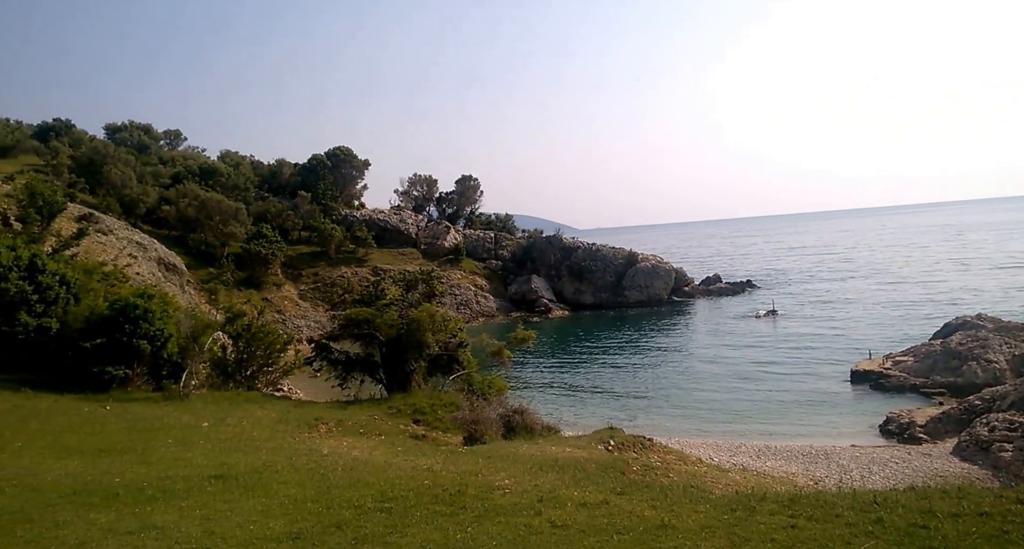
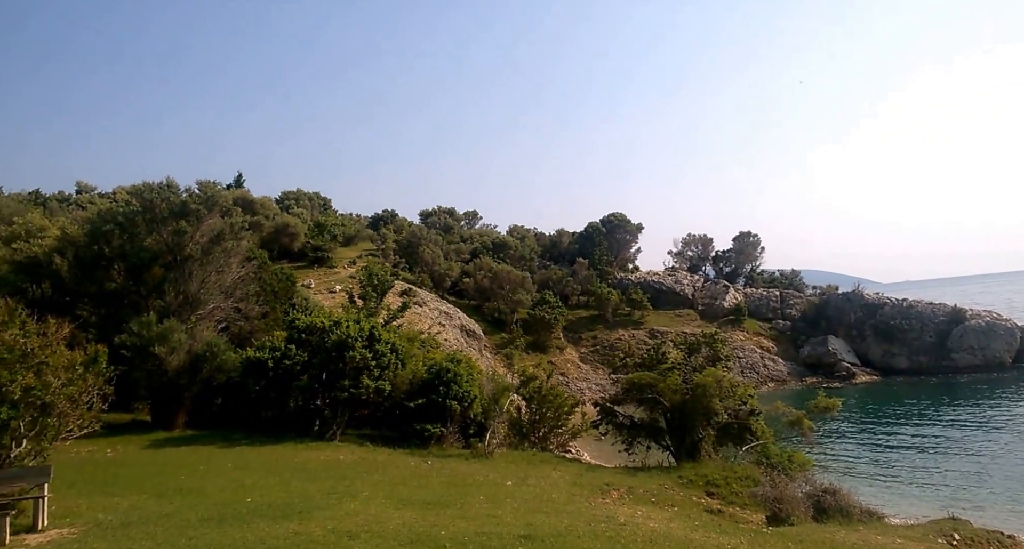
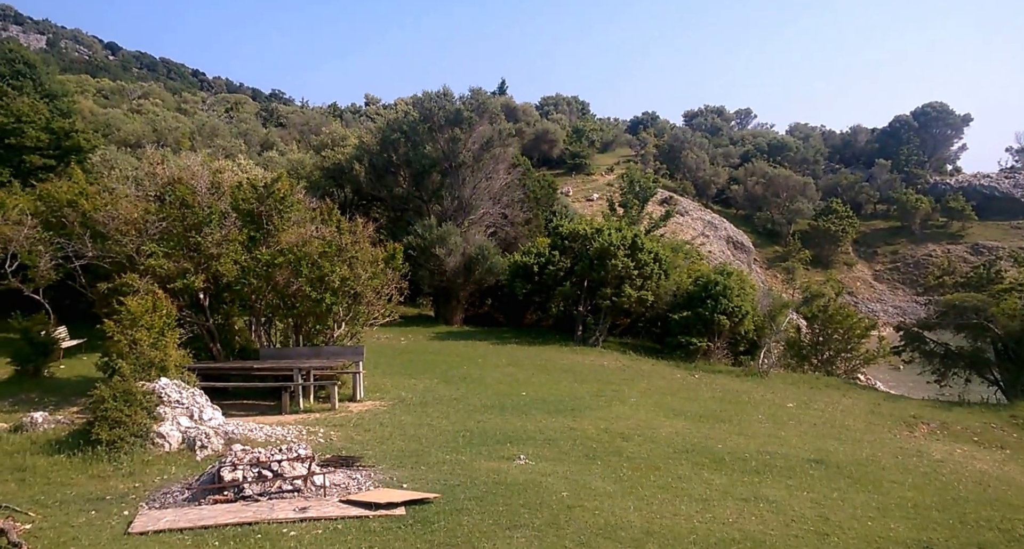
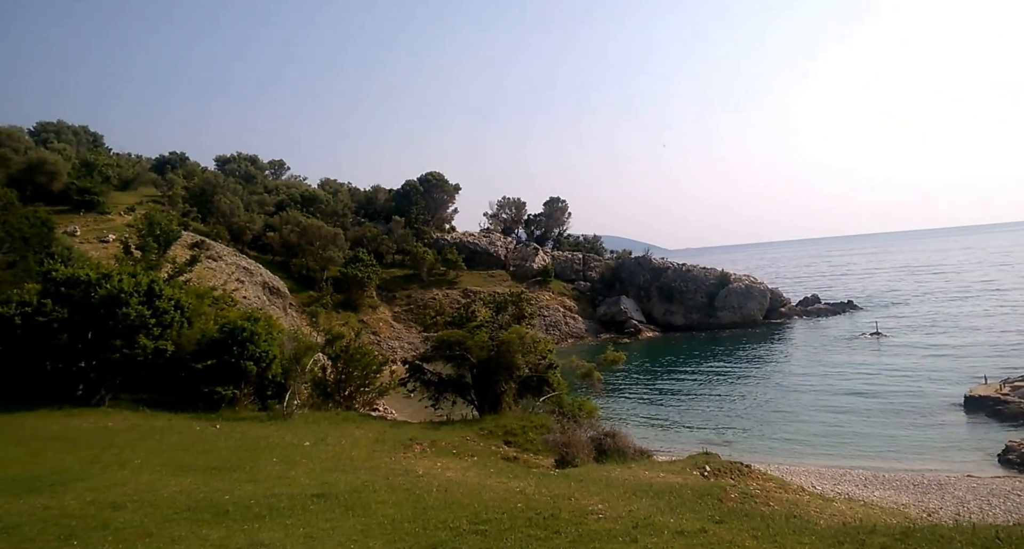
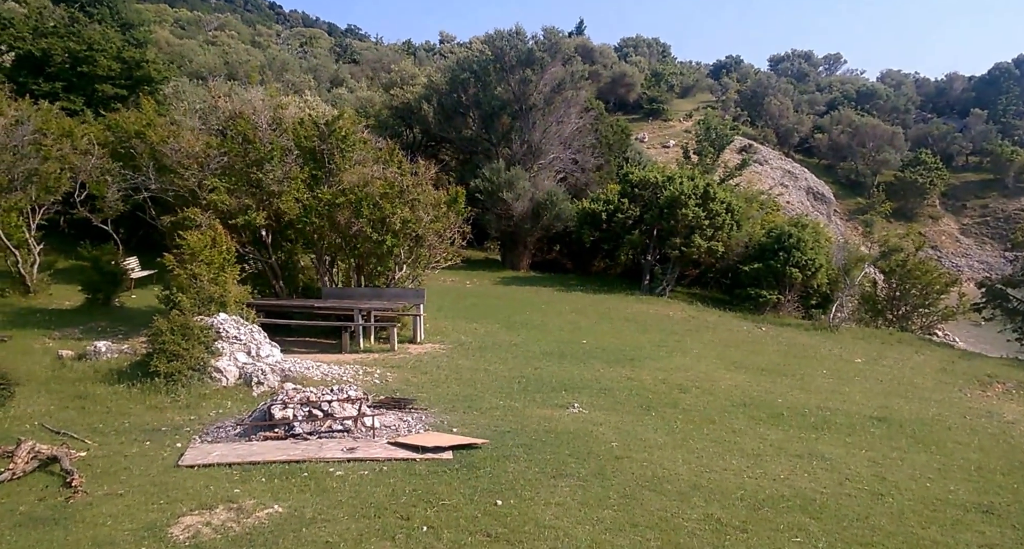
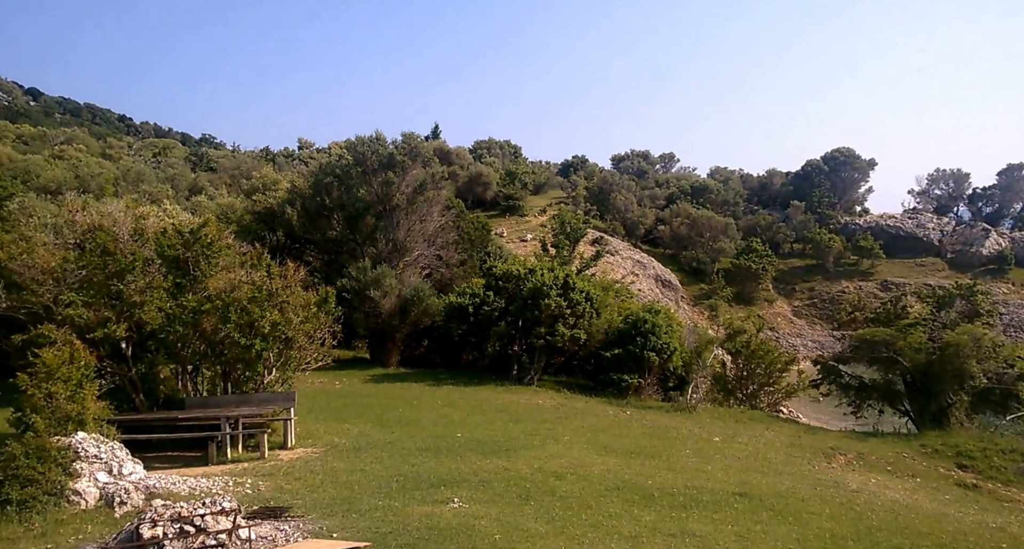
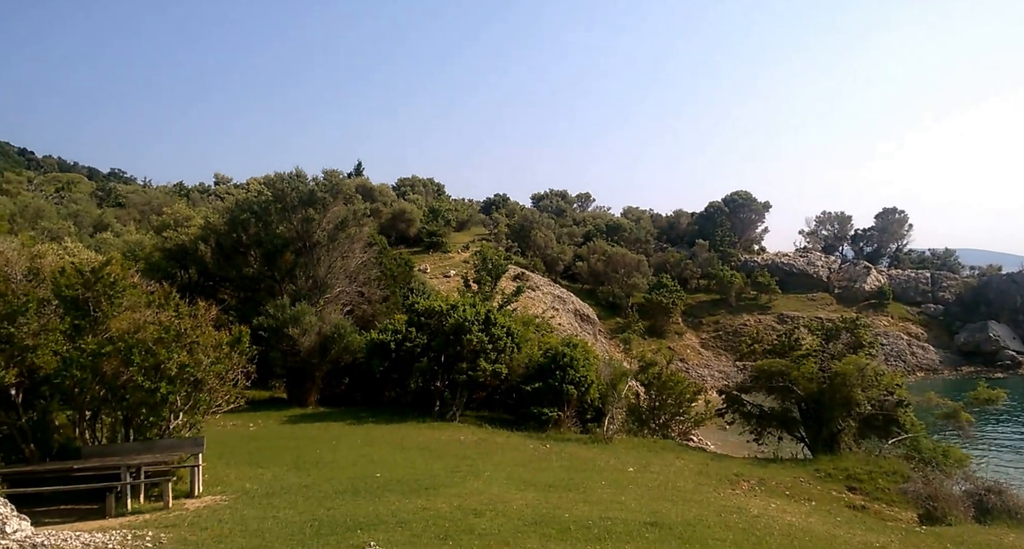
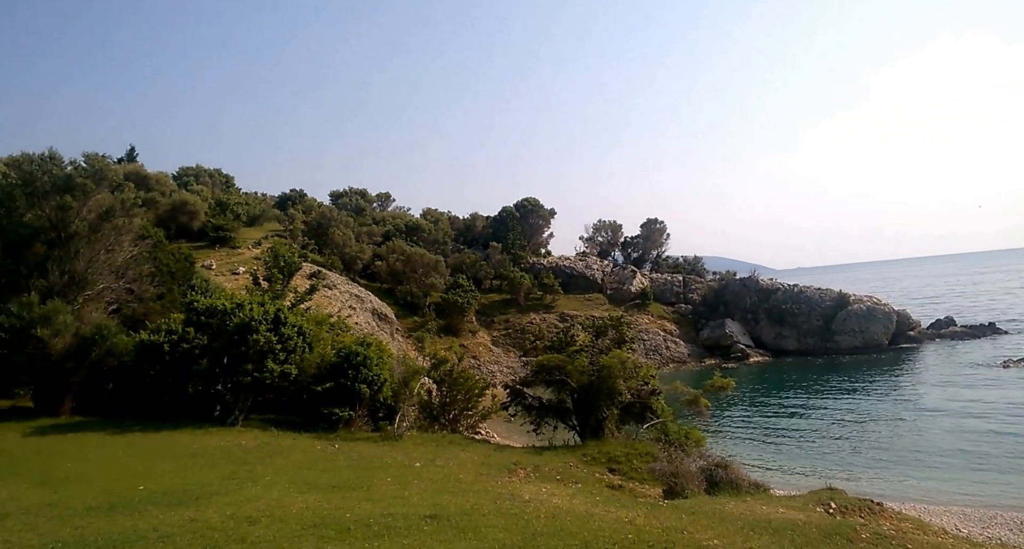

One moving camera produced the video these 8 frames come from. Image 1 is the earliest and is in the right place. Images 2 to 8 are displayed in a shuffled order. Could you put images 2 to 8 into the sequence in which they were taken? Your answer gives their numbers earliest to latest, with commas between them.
4, 8, 2, 7, 6, 3, 5
